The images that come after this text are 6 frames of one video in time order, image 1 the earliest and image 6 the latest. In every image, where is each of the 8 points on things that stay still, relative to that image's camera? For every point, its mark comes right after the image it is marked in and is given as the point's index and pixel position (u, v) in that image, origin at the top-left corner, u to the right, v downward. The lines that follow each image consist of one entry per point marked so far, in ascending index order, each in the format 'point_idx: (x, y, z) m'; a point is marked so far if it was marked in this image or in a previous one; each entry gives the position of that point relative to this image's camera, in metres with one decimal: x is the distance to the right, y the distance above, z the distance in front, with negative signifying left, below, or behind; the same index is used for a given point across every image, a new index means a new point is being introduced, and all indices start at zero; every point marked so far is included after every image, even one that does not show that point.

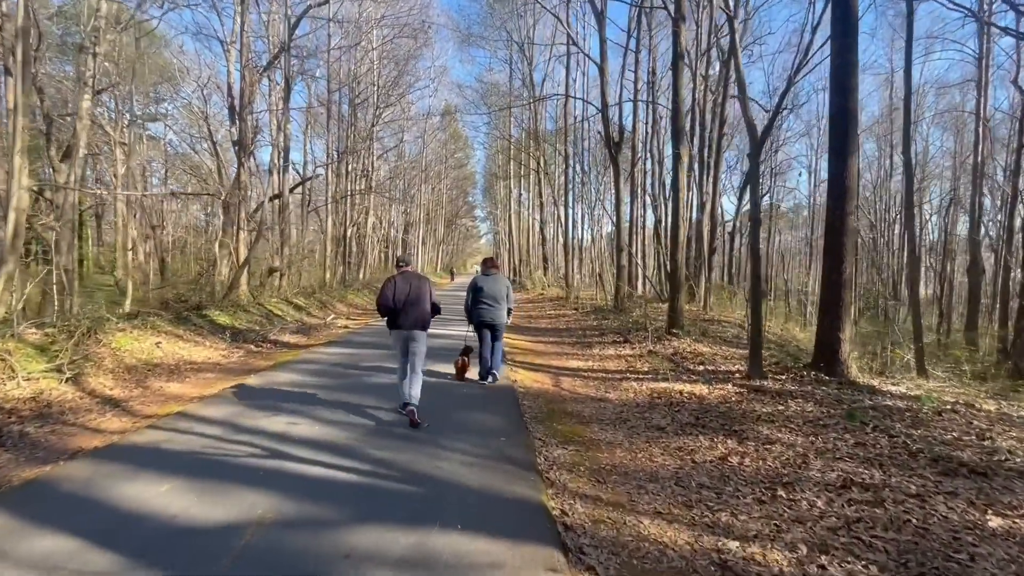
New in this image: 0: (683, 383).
0: (+2.8, -1.5, +7.8) m
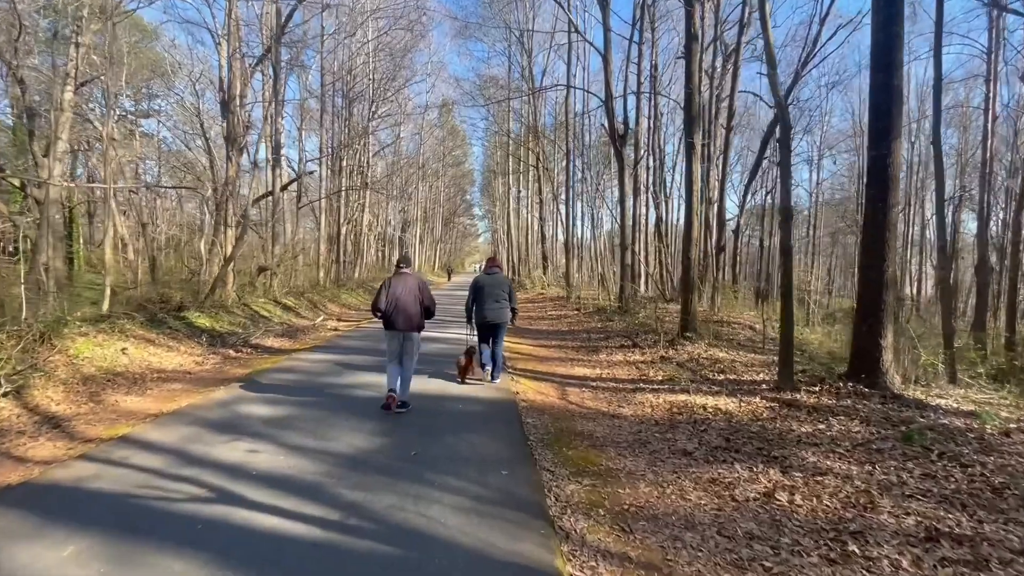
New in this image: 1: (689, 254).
0: (+2.8, -1.6, +7.0) m
1: (+3.9, +0.7, +10.6) m
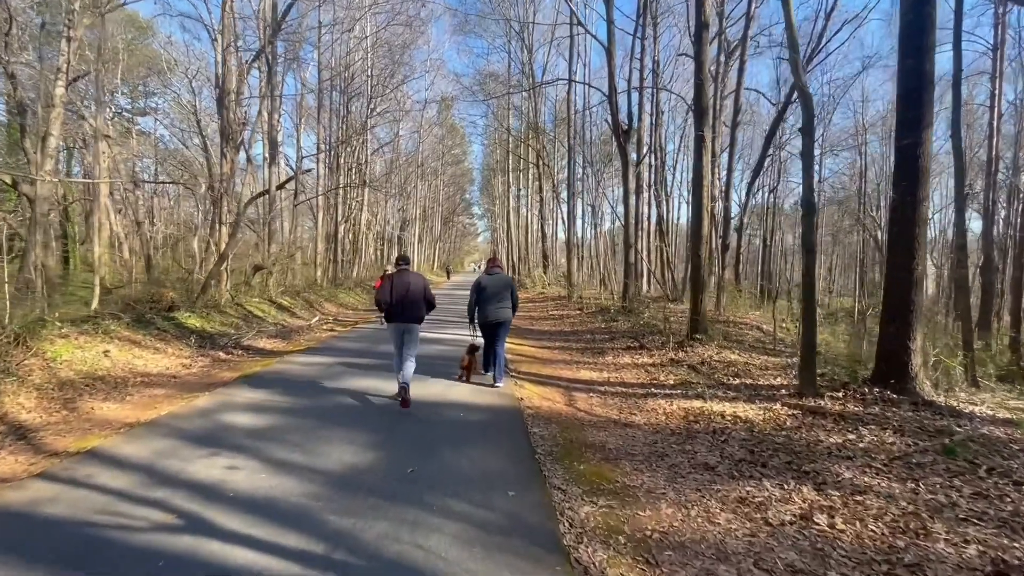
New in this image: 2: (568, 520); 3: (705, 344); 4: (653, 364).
0: (+2.8, -1.6, +6.6) m
1: (+3.9, +0.8, +10.2) m
2: (+0.4, -1.7, +3.5) m
3: (+3.9, -1.1, +9.8) m
4: (+2.6, -1.4, +9.0) m
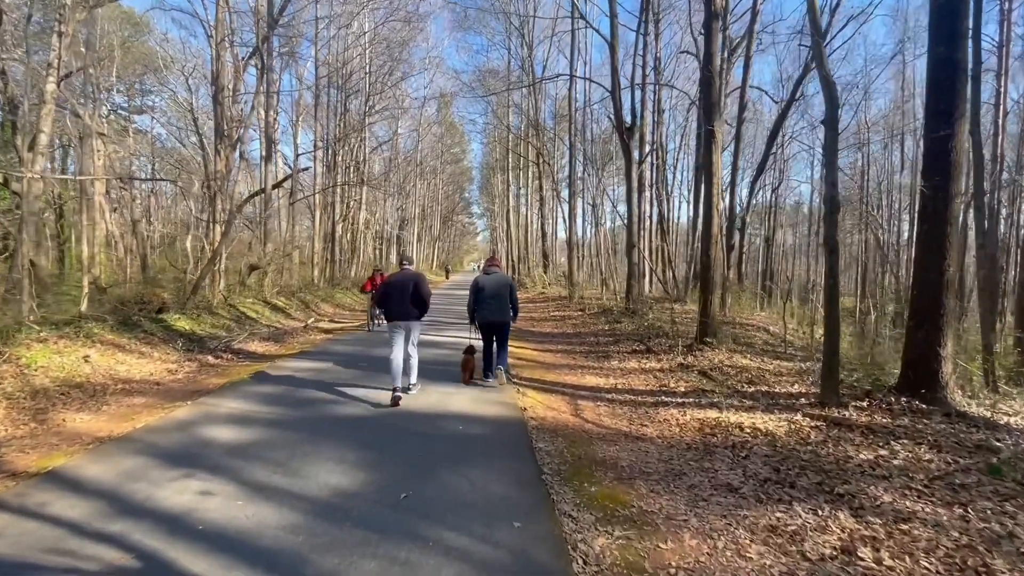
0: (+2.9, -1.6, +6.2) m
1: (+3.9, +0.7, +9.8) m
2: (+0.4, -1.7, +3.1) m
3: (+3.9, -1.2, +9.4) m
4: (+2.6, -1.4, +8.6) m
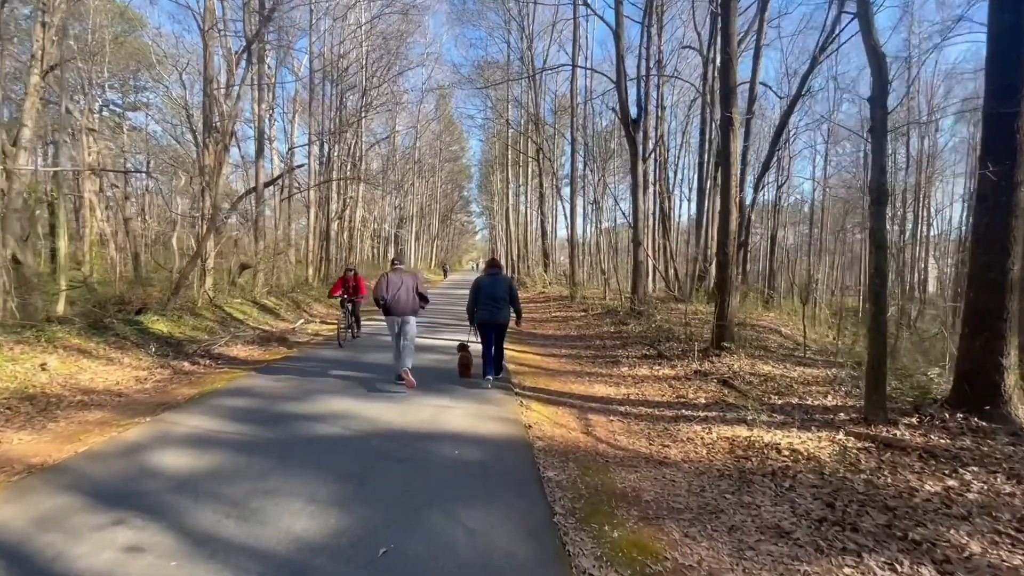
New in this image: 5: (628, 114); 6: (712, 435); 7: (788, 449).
0: (+2.9, -1.6, +5.5) m
1: (+4.0, +0.7, +9.0) m
2: (+0.5, -1.7, +2.4) m
3: (+3.9, -1.2, +8.7) m
4: (+2.7, -1.4, +7.9) m
5: (+3.8, +5.8, +16.0) m
6: (+2.2, -1.6, +5.4) m
7: (+2.8, -1.6, +4.9) m
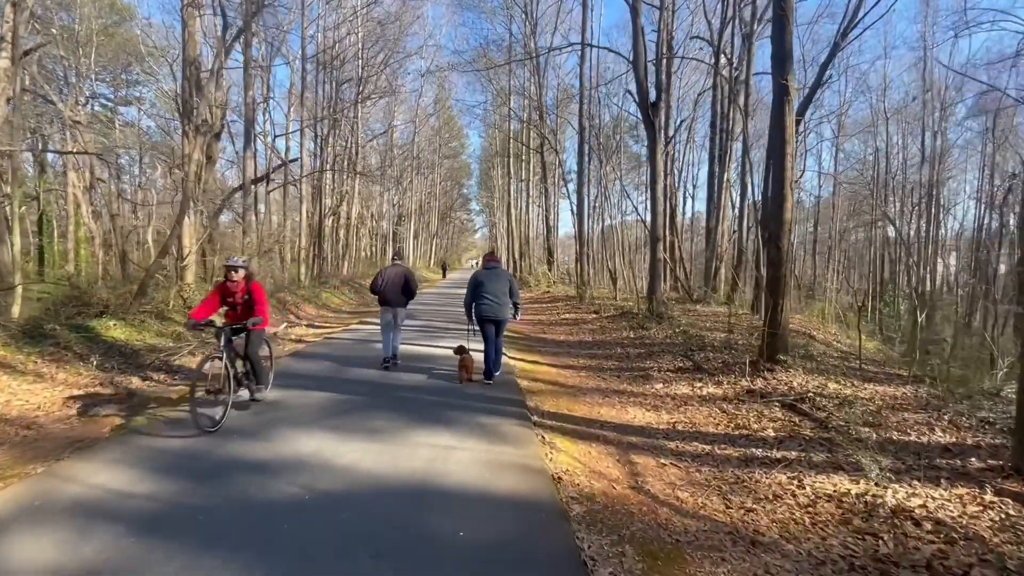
0: (+3.1, -1.6, +4.1) m
1: (+4.2, +0.7, +7.6) m
2: (+0.7, -1.8, +0.9) m
3: (+4.1, -1.2, +7.2) m
4: (+2.9, -1.5, +6.4) m
5: (+4.0, +5.8, +14.6) m
6: (+2.4, -1.7, +4.0) m
7: (+3.0, -1.7, +3.5) m
